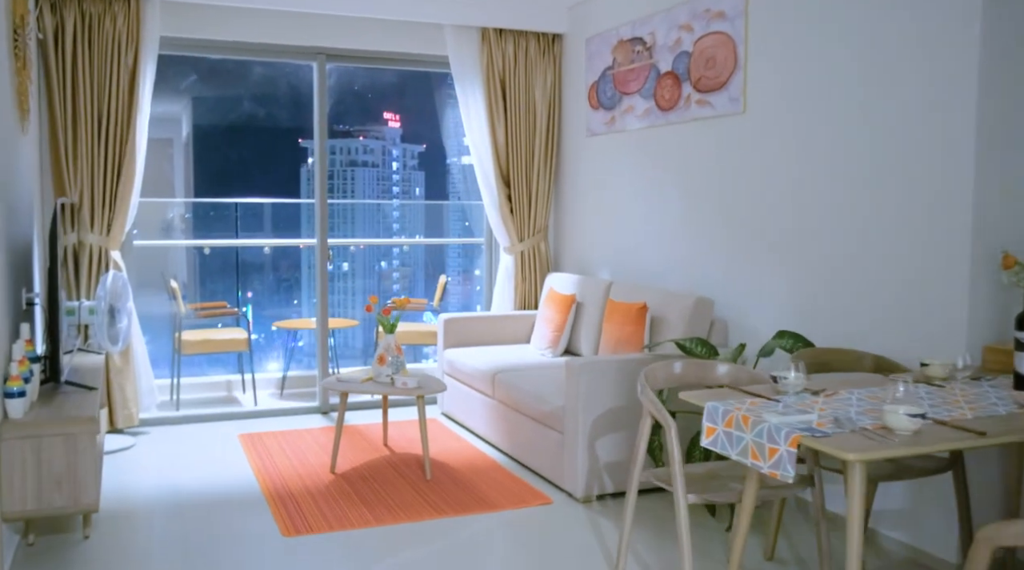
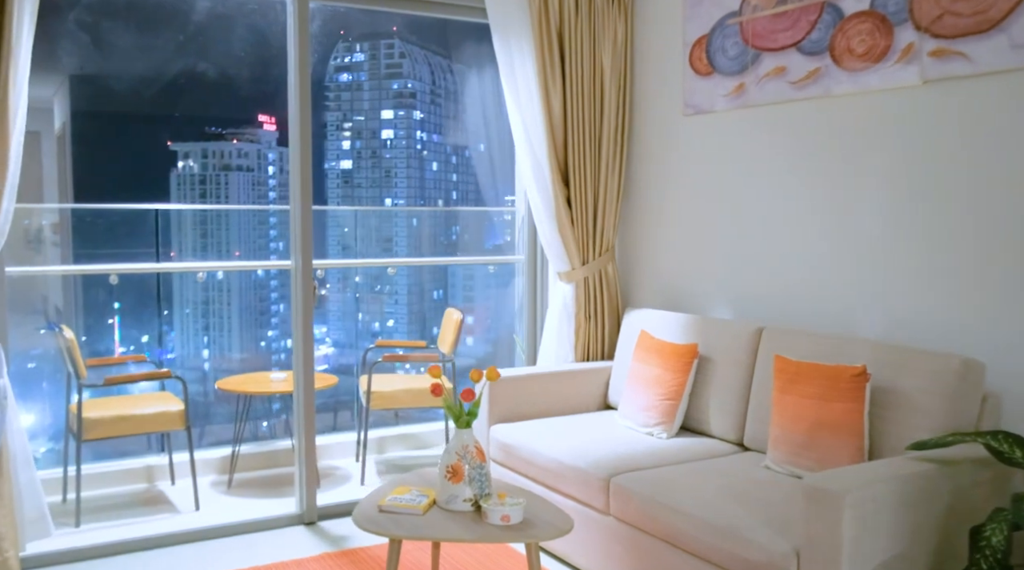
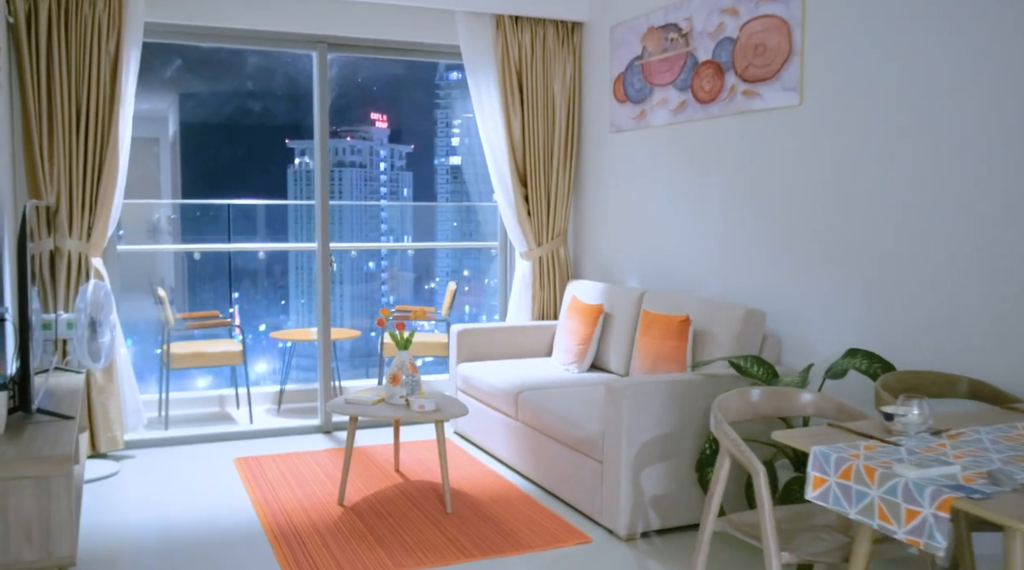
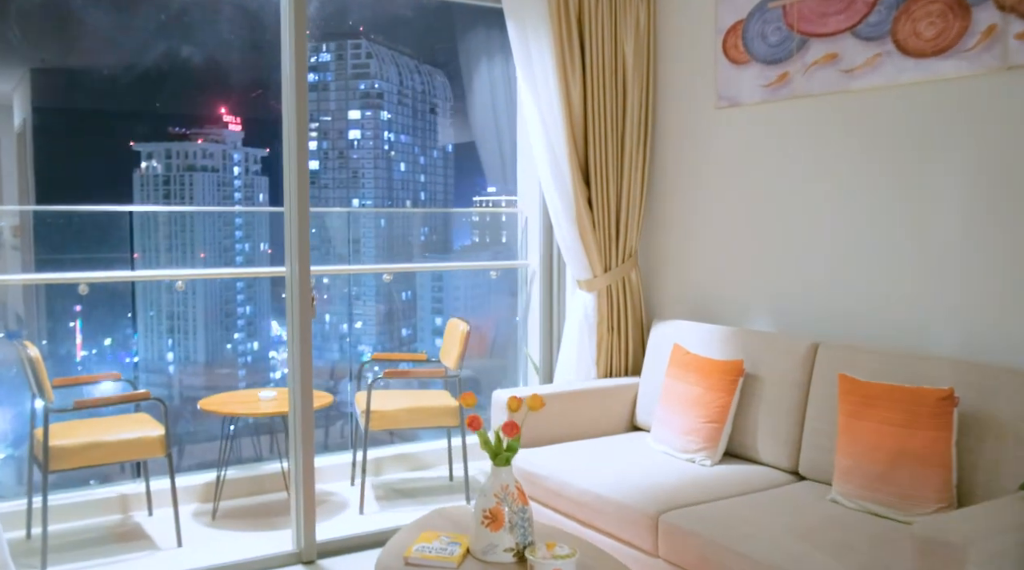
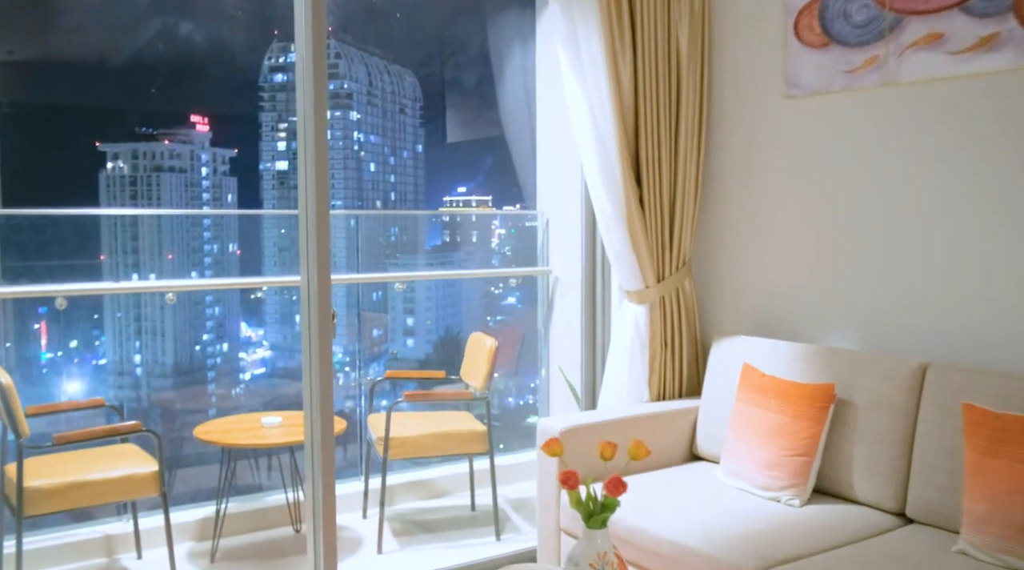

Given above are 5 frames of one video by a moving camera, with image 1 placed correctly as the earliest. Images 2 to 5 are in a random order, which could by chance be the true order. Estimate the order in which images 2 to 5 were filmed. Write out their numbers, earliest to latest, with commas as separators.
3, 2, 4, 5
